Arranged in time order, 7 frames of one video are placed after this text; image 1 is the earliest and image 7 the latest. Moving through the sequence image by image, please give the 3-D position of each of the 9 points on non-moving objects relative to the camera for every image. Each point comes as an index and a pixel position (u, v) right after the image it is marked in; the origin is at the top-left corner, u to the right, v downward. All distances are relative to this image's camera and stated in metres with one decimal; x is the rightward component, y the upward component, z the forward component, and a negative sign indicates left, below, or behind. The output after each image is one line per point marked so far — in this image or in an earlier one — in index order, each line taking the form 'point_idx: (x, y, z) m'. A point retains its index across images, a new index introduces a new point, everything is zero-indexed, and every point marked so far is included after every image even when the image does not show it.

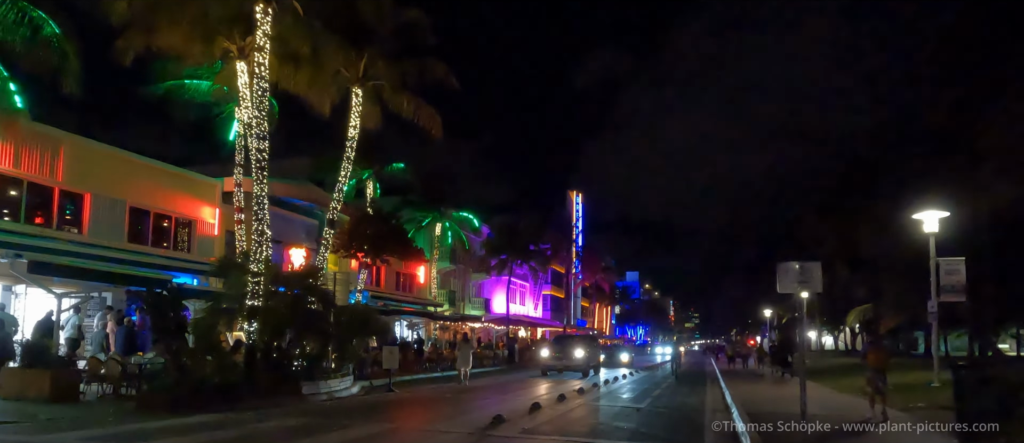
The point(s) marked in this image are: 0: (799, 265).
0: (+4.6, -0.7, +13.1) m
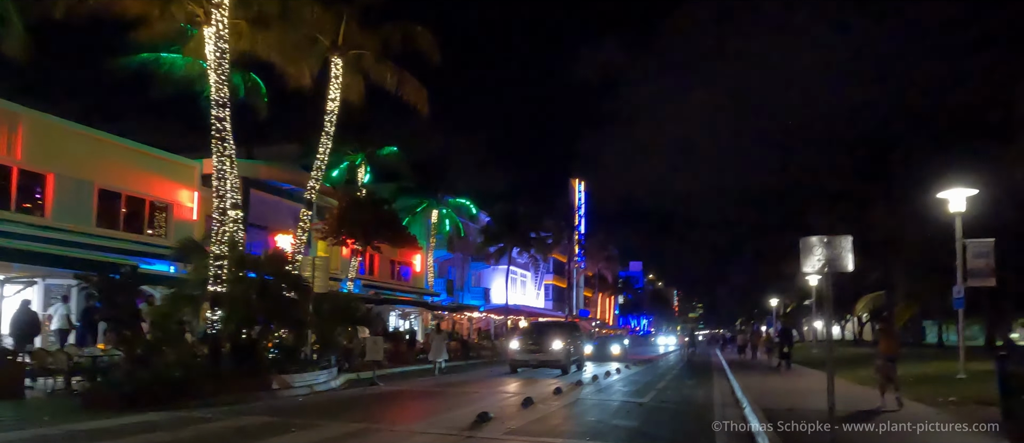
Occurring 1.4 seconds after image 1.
0: (+4.4, -0.2, +11.4) m
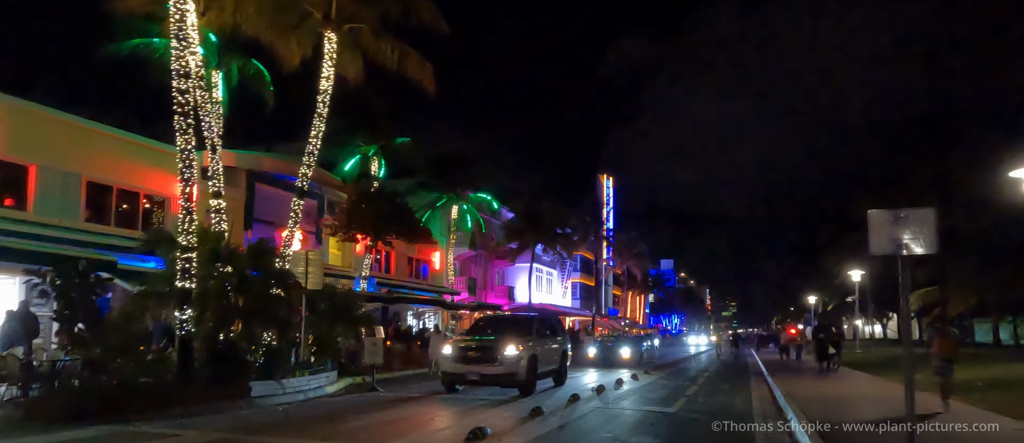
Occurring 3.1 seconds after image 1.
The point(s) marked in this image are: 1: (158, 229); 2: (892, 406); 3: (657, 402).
0: (+4.3, +0.1, +9.1) m
1: (-7.2, -0.1, +16.6) m
2: (+8.5, -4.1, +18.2) m
3: (+3.1, -3.8, +17.3) m
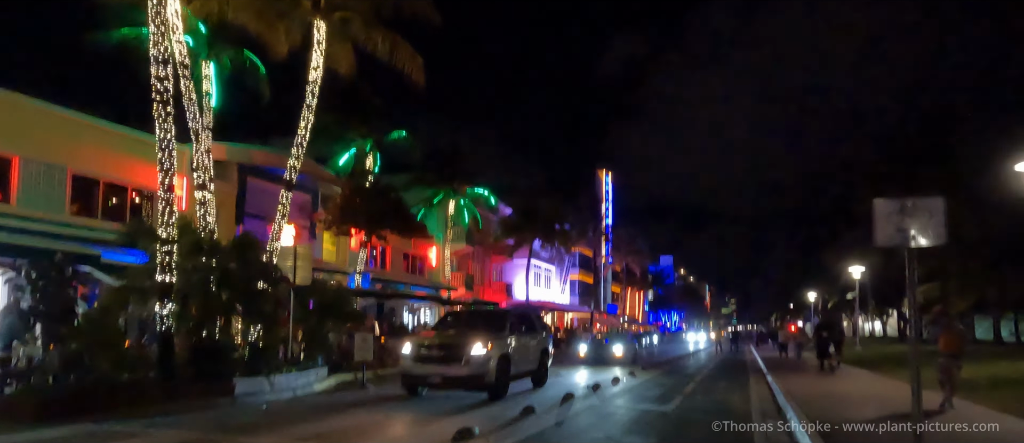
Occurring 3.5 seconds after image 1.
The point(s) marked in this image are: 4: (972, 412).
0: (+4.1, +0.2, +8.6) m
1: (-7.3, 0.0, +16.2) m
2: (+8.3, -3.9, +17.7) m
3: (+2.9, -3.7, +16.8) m
4: (+8.9, -3.7, +15.9) m
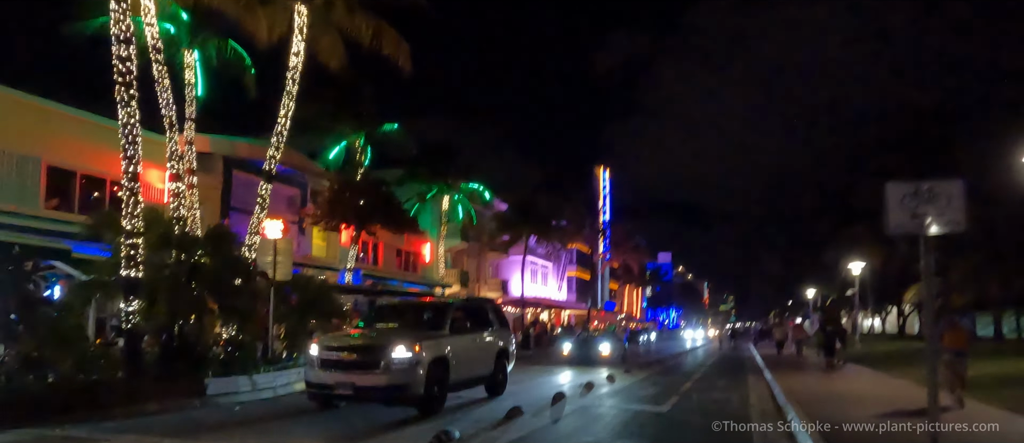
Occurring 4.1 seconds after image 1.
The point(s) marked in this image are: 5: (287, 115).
0: (+3.9, +0.3, +7.8) m
1: (-7.6, +0.2, +15.4) m
2: (+8.1, -3.8, +17.0) m
3: (+2.6, -3.5, +16.1) m
4: (+8.7, -3.5, +15.2) m
5: (-5.3, +2.5, +19.8) m
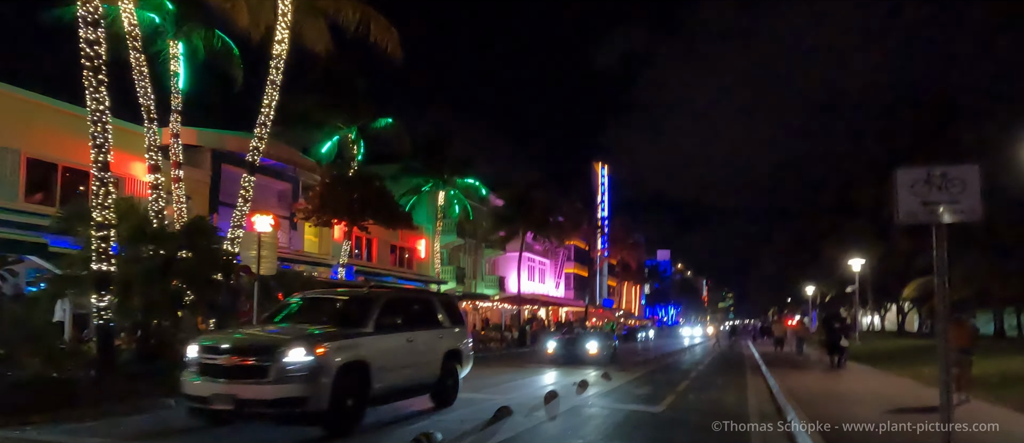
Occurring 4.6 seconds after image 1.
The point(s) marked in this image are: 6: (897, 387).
0: (+3.7, +0.4, +7.2) m
1: (-7.8, +0.3, +14.8) m
2: (+7.9, -3.6, +16.4) m
3: (+2.5, -3.4, +15.5) m
4: (+8.5, -3.4, +14.6) m
5: (-5.5, +2.6, +19.2) m
6: (+8.9, -3.8, +18.8) m
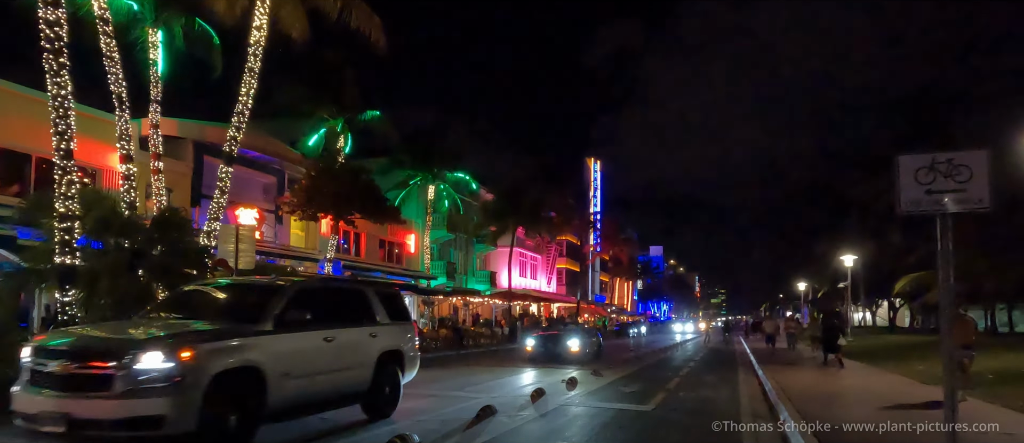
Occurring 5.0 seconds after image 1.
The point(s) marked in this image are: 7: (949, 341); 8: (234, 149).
0: (+3.5, +0.5, +6.7) m
1: (-8.0, +0.4, +14.2) m
2: (+7.6, -3.5, +16.0) m
3: (+2.2, -3.2, +15.0) m
4: (+8.2, -3.3, +14.2) m
5: (-5.8, +2.8, +18.6) m
6: (+8.5, -3.7, +18.4) m
7: (+3.9, -1.1, +7.4) m
8: (-6.1, +1.6, +18.2) m
